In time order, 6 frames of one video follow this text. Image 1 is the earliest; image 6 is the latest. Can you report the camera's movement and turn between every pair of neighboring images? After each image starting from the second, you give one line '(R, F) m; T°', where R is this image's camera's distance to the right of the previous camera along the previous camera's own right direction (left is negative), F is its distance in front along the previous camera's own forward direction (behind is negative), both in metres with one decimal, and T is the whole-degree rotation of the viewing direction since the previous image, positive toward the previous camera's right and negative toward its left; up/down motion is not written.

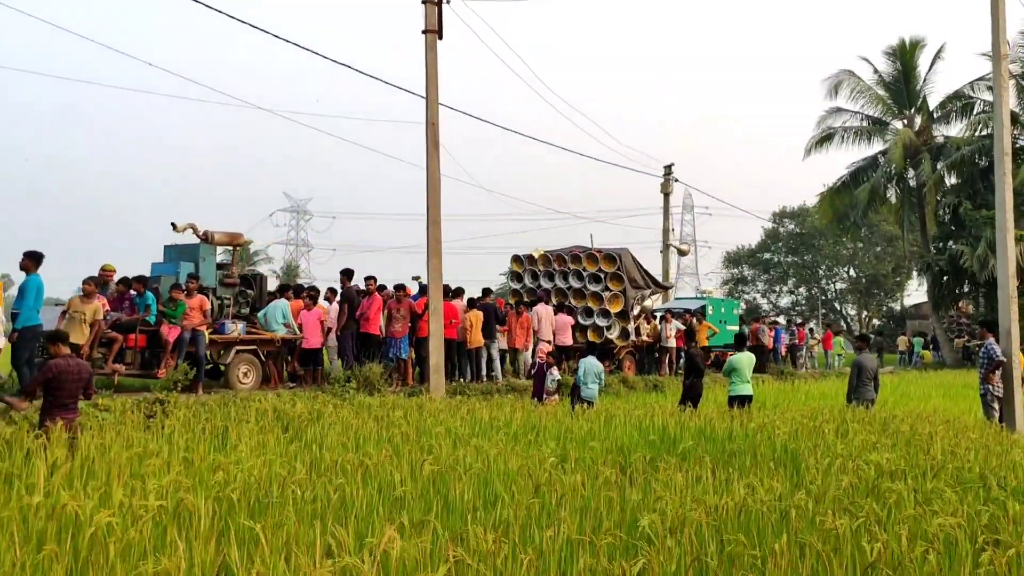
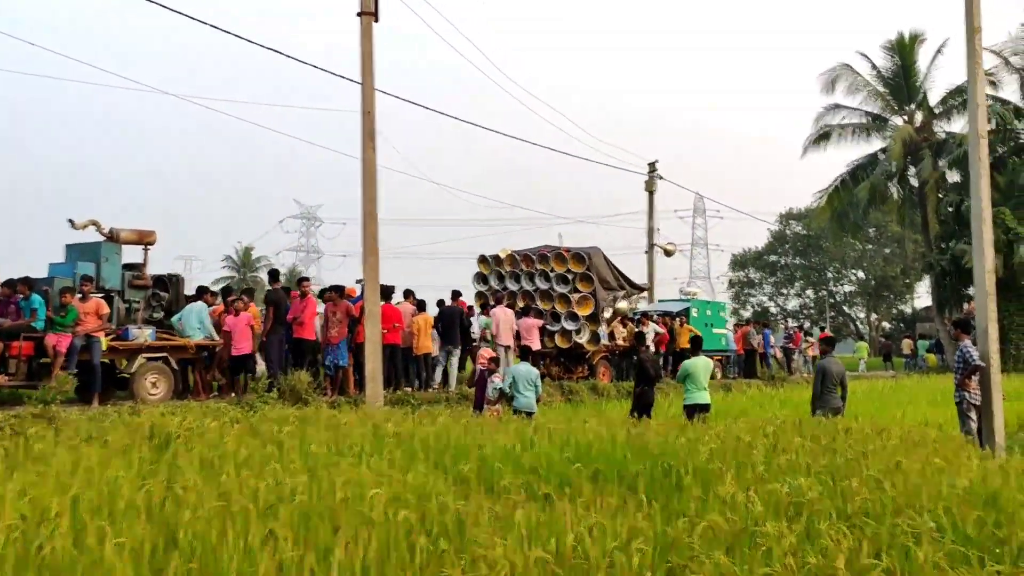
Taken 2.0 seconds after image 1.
(+1.0, +1.0) m; -1°
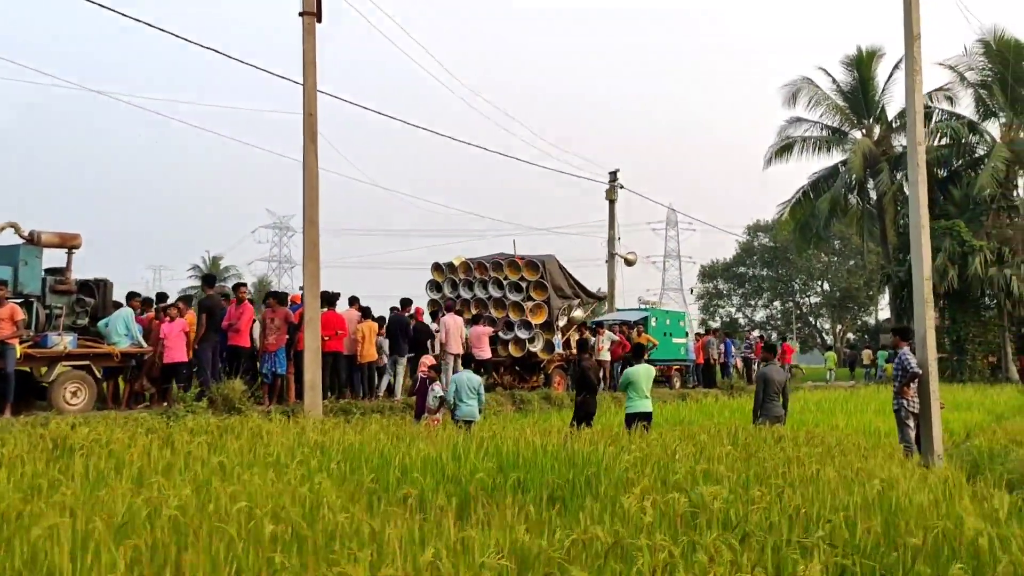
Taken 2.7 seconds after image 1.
(+0.5, +0.2) m; +2°
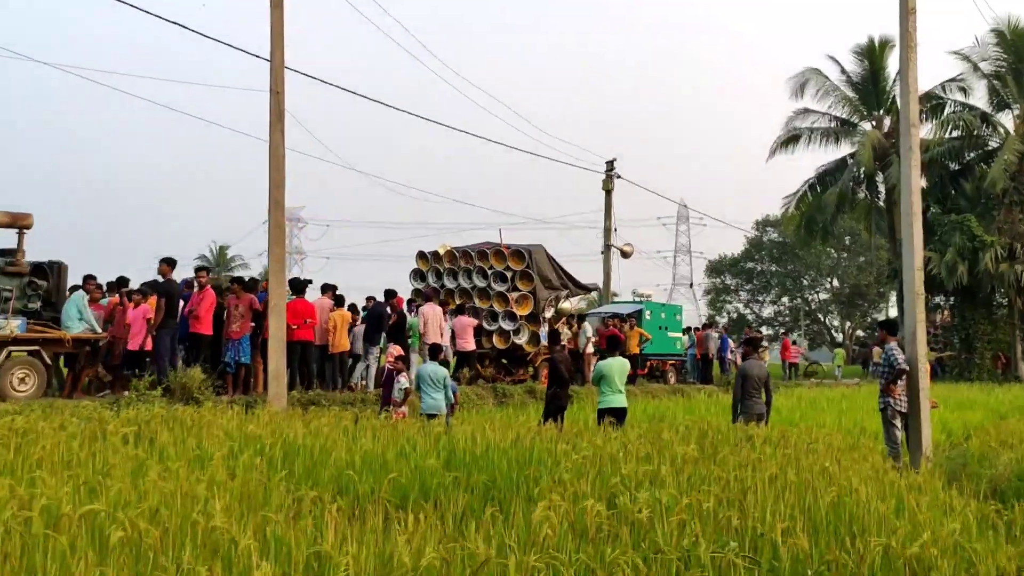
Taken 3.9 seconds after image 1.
(+0.5, +0.5) m; -1°
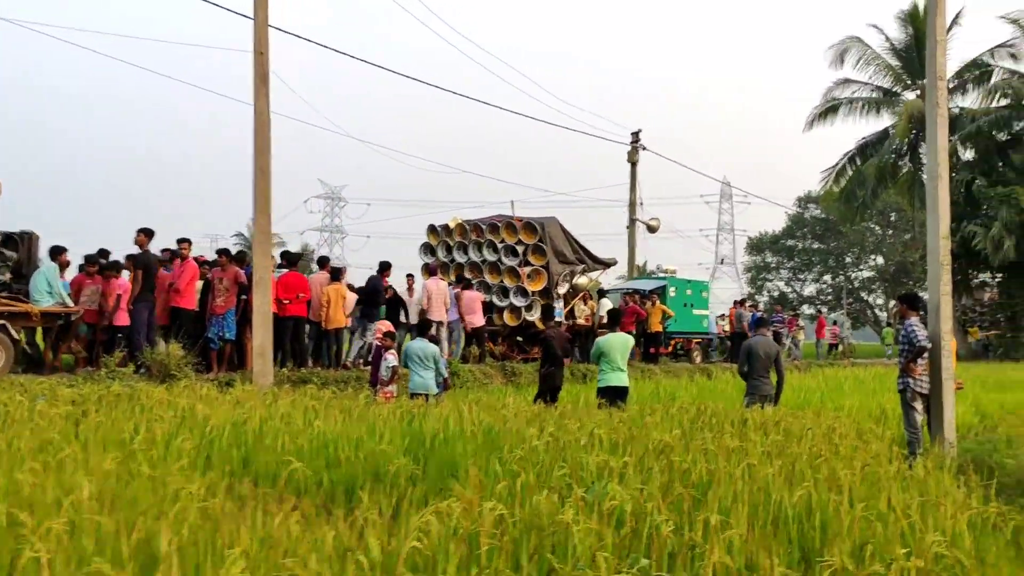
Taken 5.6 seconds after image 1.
(+0.6, +0.7) m; -3°
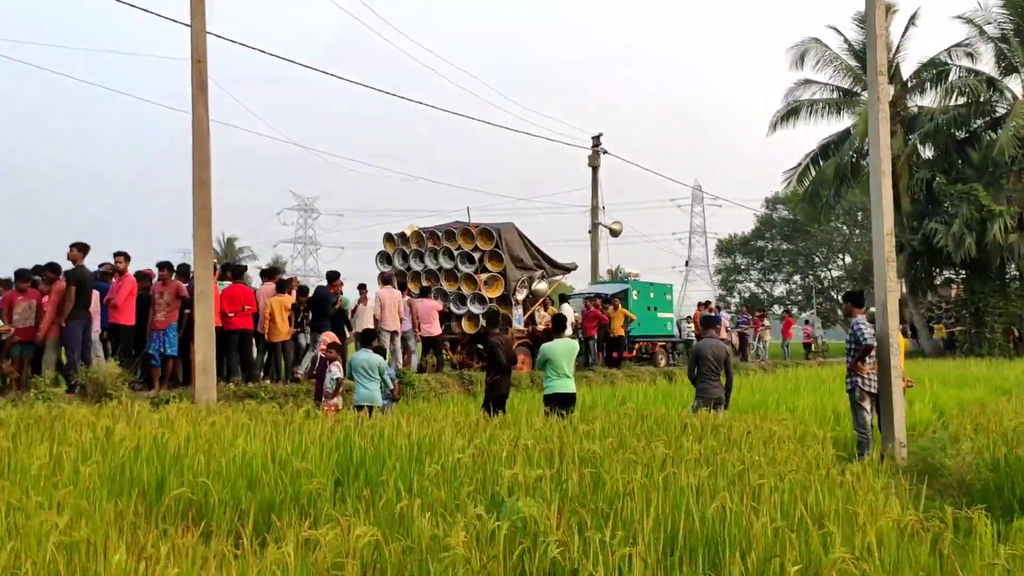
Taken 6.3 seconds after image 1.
(+0.4, +0.2) m; +2°
